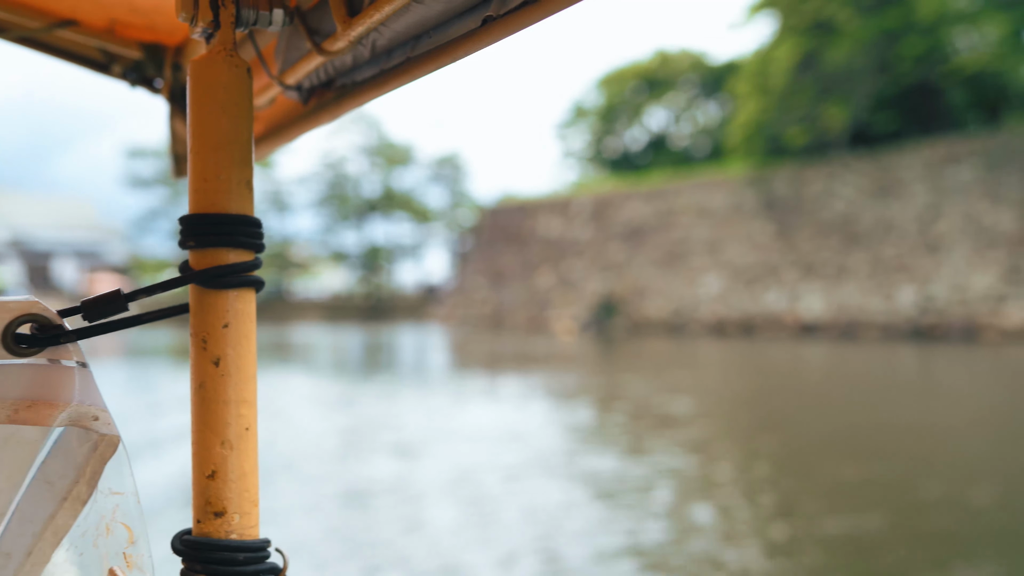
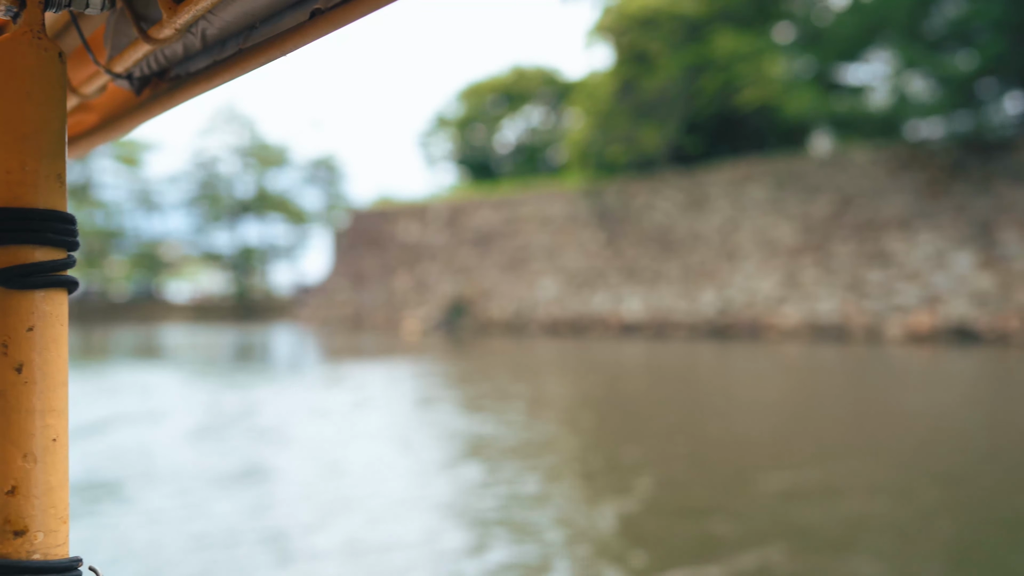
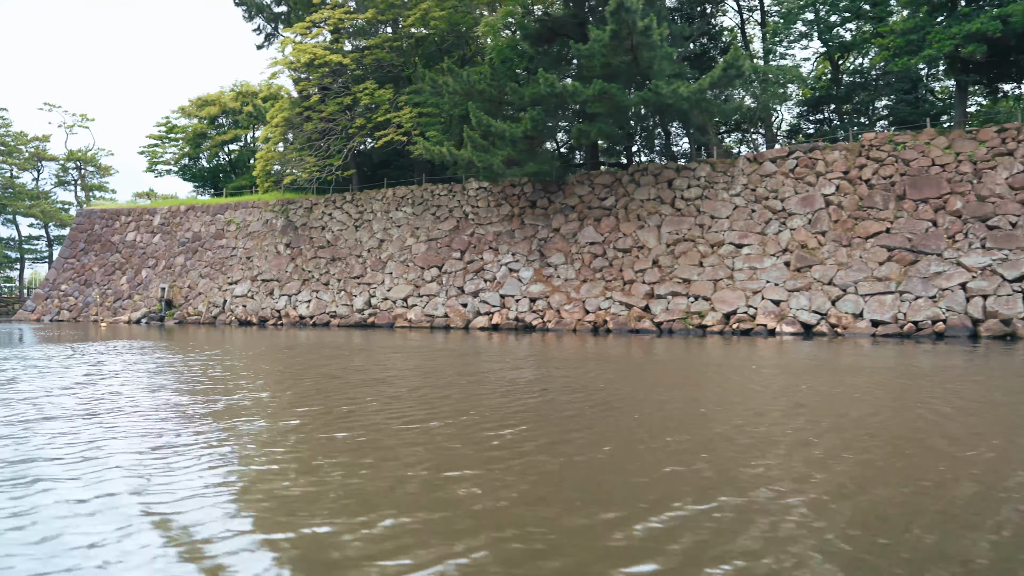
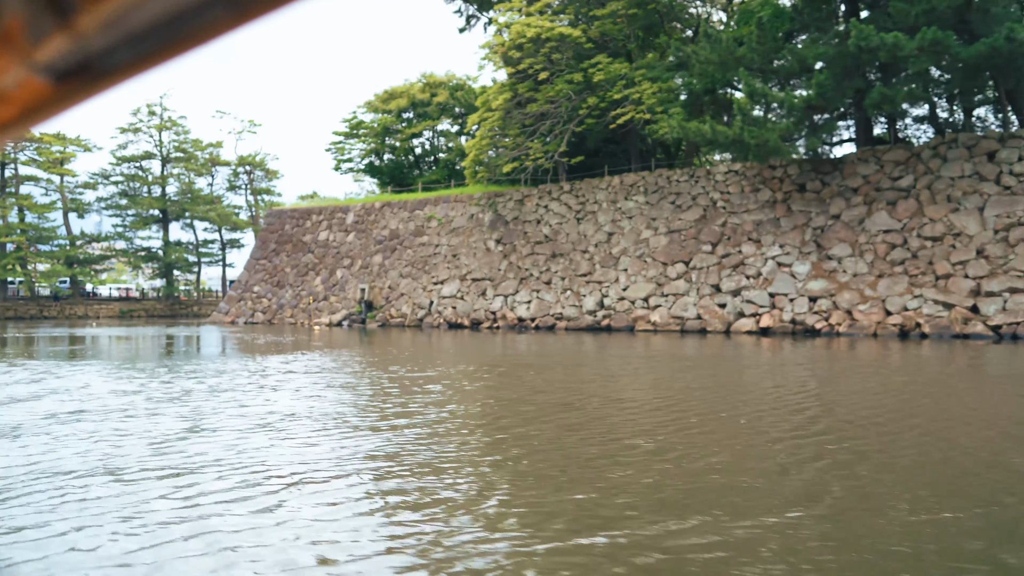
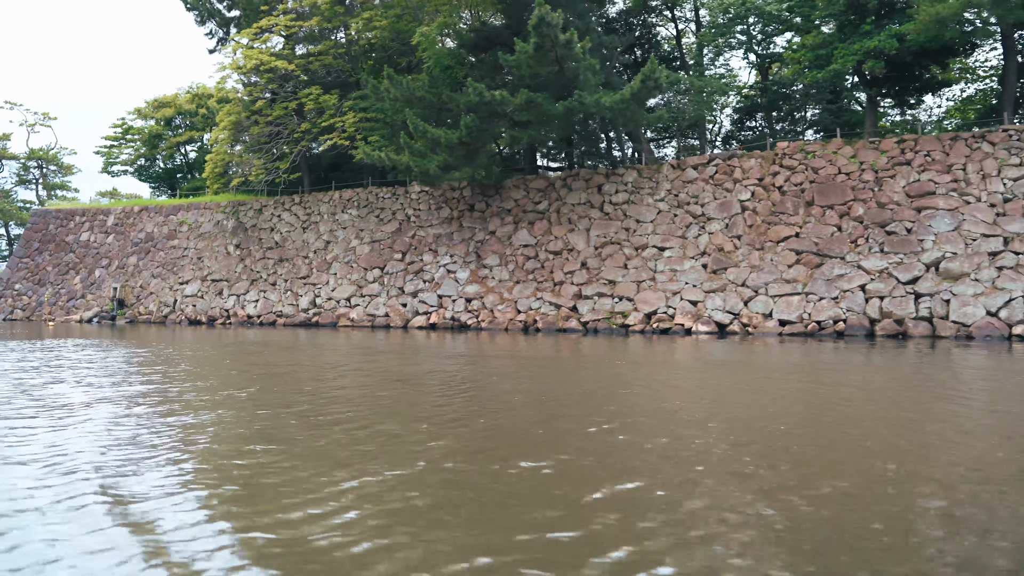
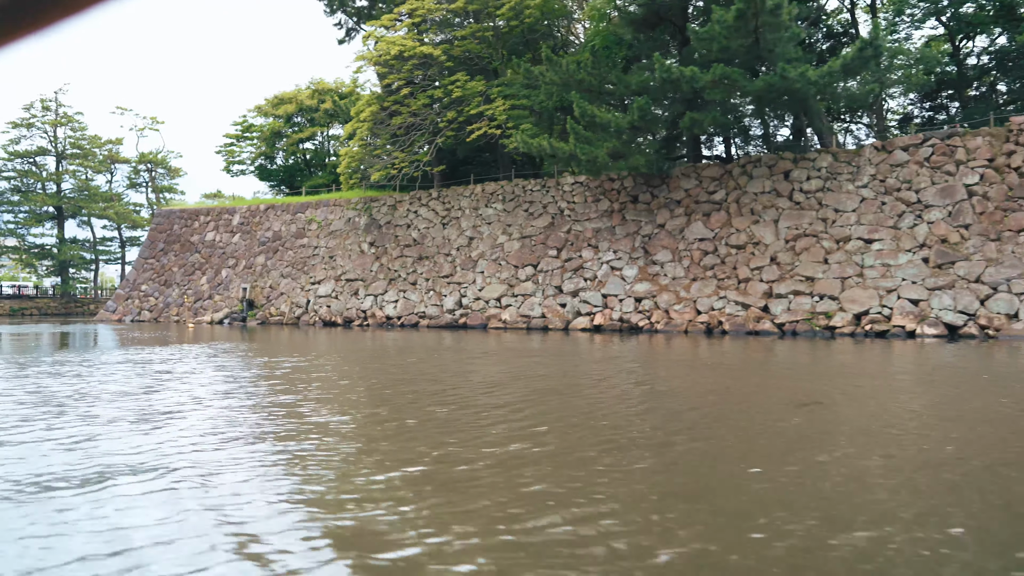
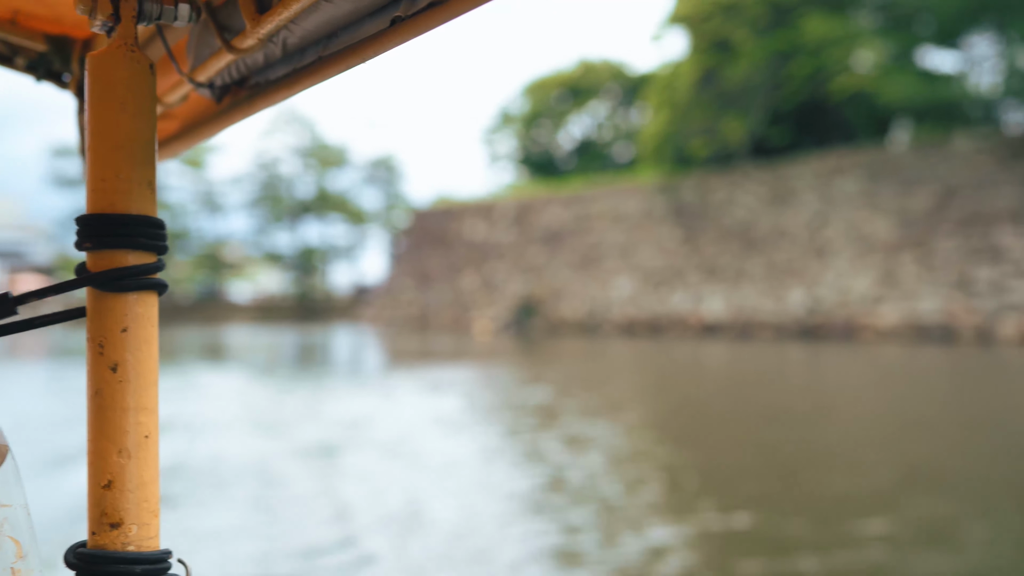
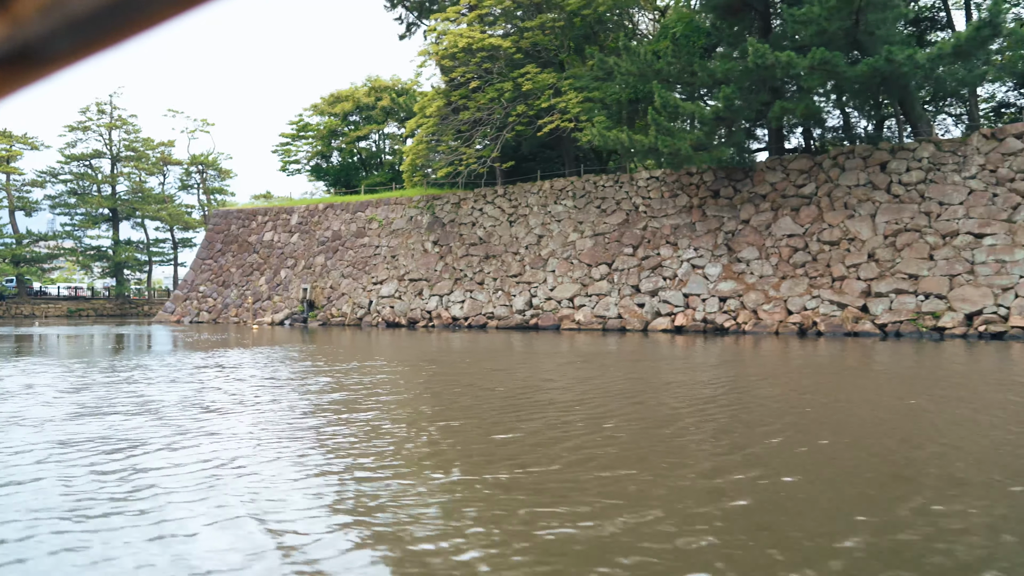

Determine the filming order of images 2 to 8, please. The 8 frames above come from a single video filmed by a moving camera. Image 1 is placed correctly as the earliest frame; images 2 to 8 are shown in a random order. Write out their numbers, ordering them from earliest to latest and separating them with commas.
7, 2, 4, 8, 6, 3, 5
